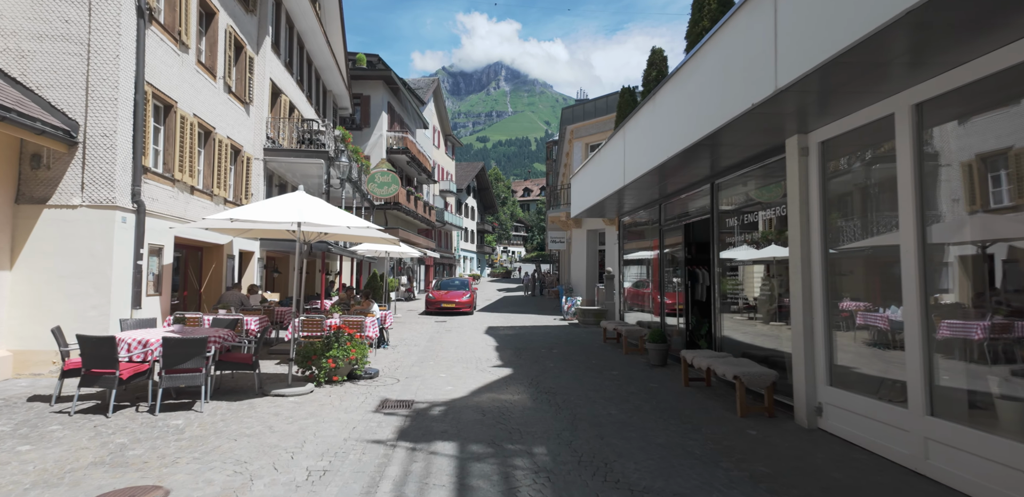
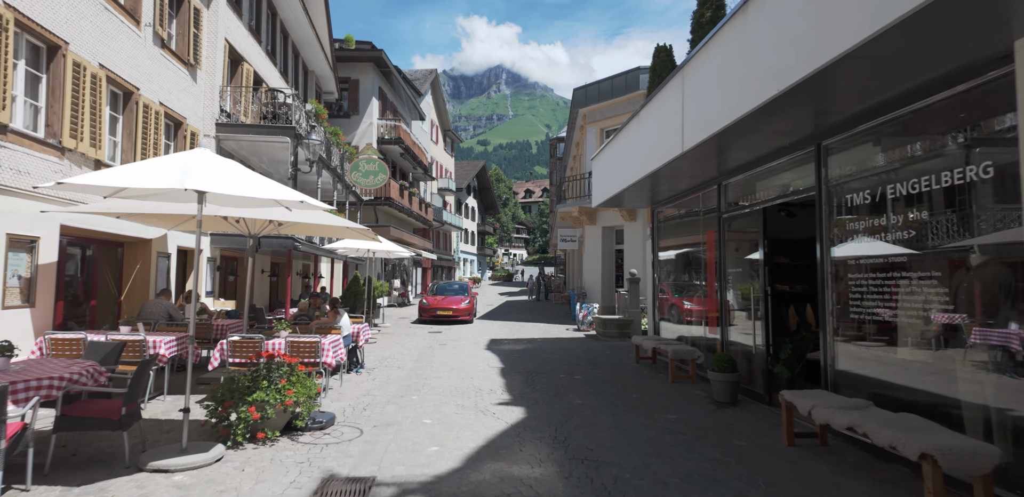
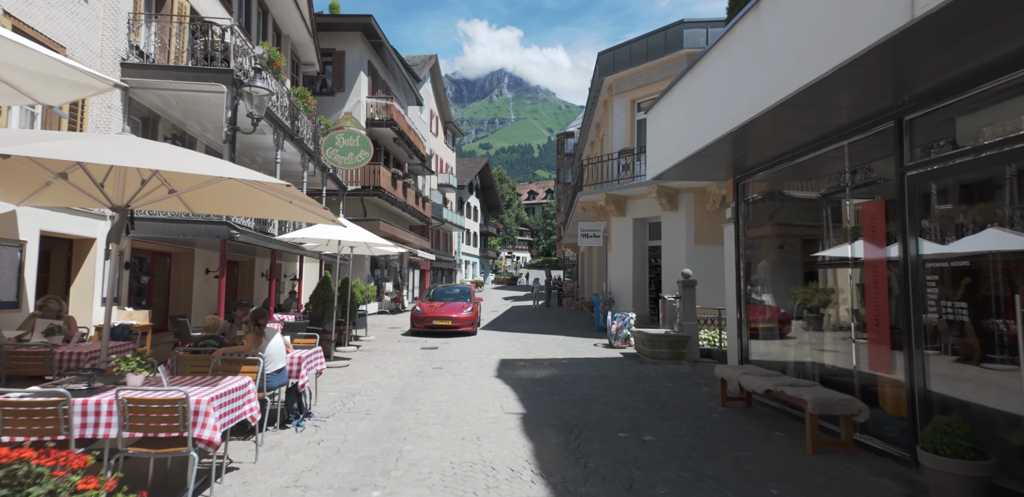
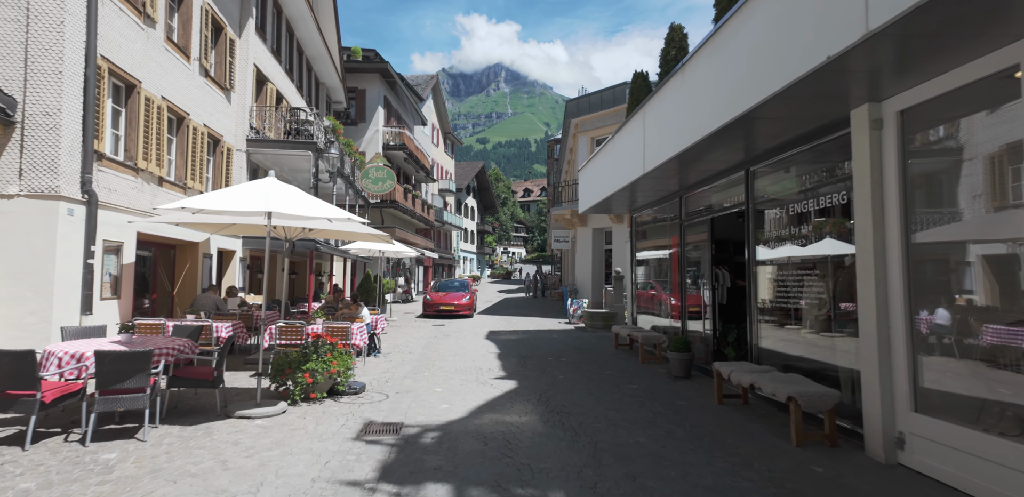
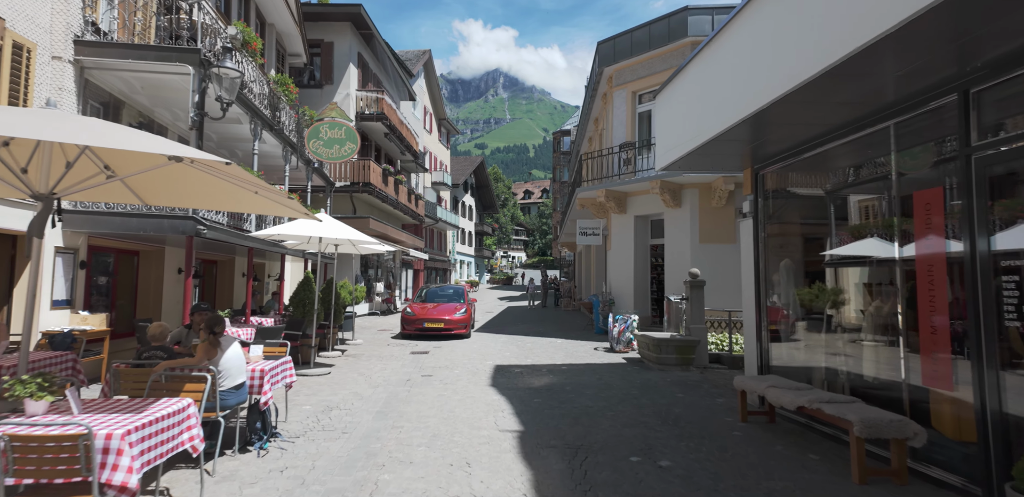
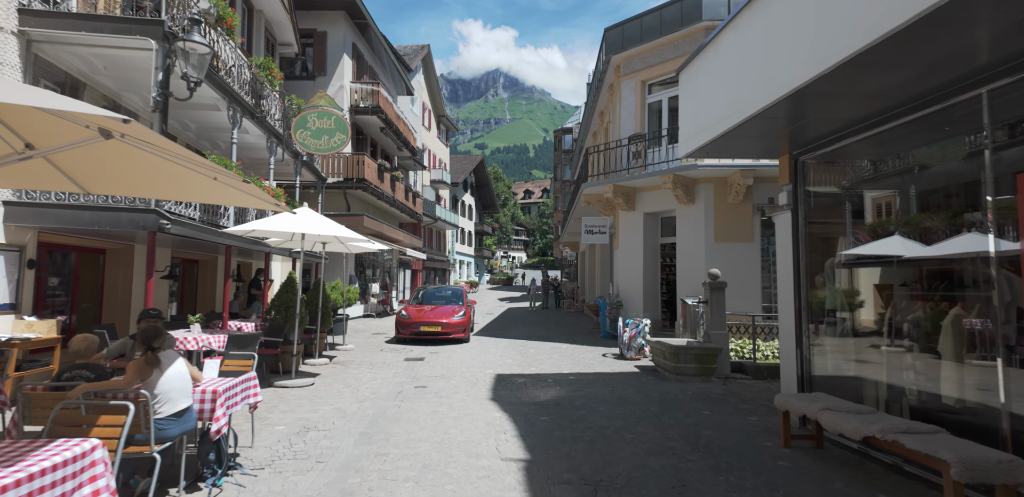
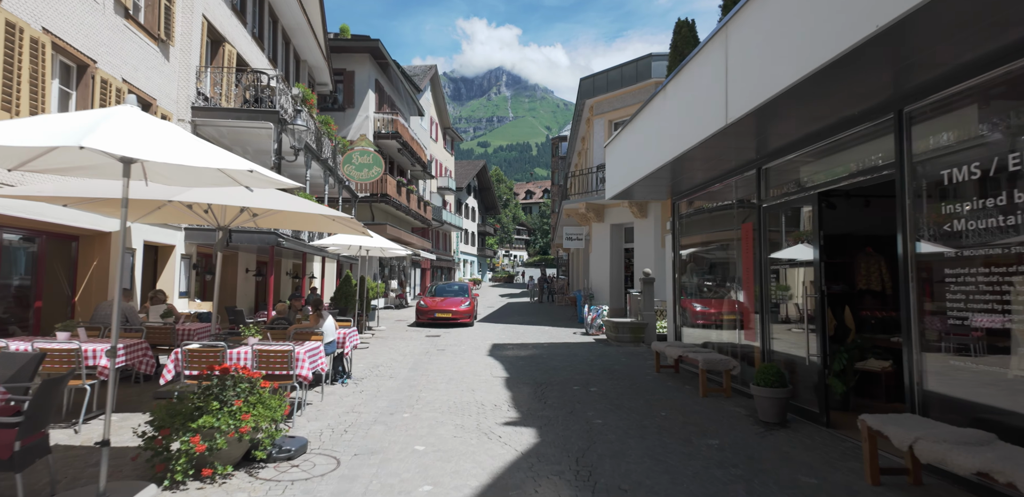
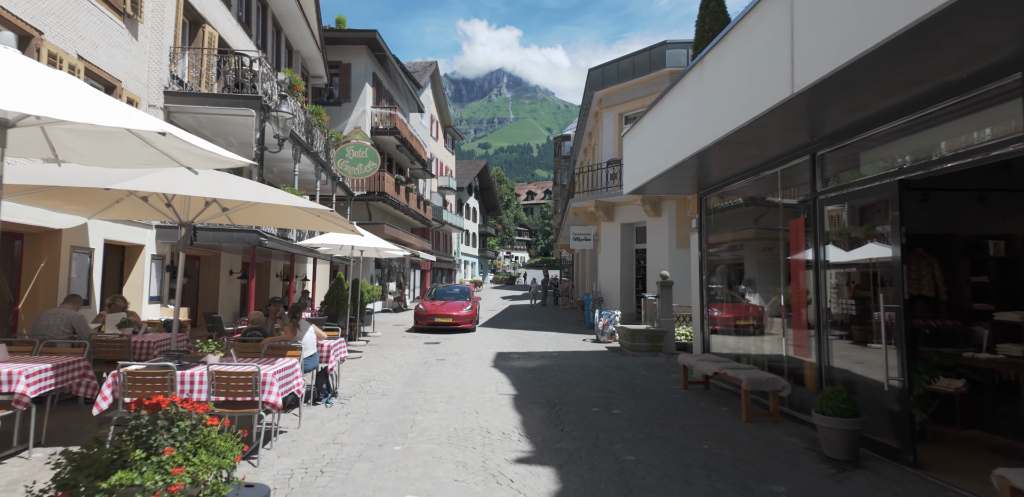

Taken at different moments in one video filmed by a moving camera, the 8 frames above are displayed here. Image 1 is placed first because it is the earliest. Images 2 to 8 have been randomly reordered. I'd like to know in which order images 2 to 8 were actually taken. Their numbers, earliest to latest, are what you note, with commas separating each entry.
4, 2, 7, 8, 3, 5, 6
